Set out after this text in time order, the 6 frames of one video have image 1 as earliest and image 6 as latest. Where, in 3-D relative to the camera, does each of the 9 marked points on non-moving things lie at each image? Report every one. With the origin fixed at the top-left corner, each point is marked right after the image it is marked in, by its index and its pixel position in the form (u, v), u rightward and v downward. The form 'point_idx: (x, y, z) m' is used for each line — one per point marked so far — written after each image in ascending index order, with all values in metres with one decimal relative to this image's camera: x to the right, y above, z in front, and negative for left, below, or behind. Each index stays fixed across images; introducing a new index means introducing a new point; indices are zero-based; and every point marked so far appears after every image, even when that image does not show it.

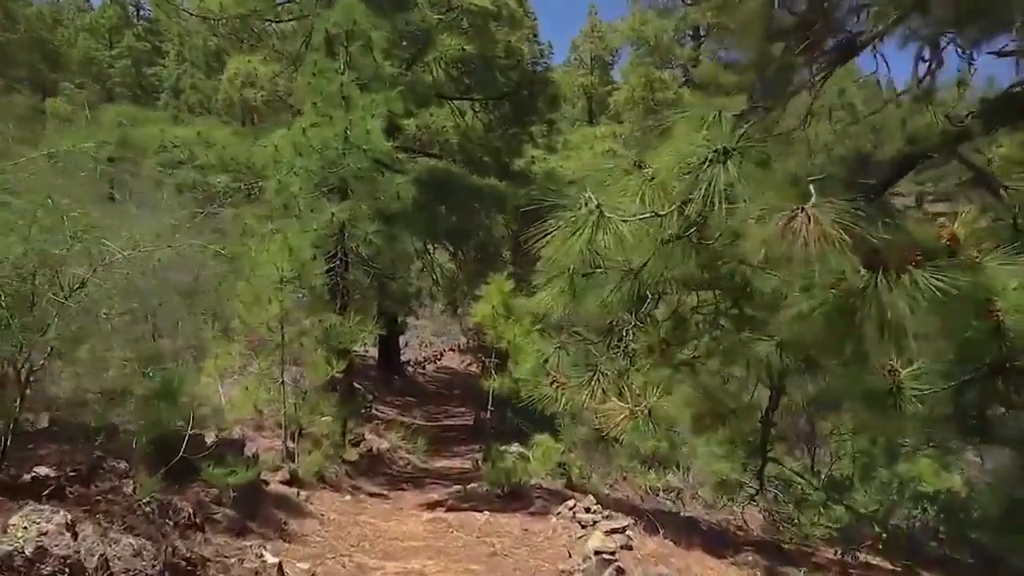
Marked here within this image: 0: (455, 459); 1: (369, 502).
0: (-0.7, -2.1, +10.1) m
1: (-1.3, -1.9, +7.4) m
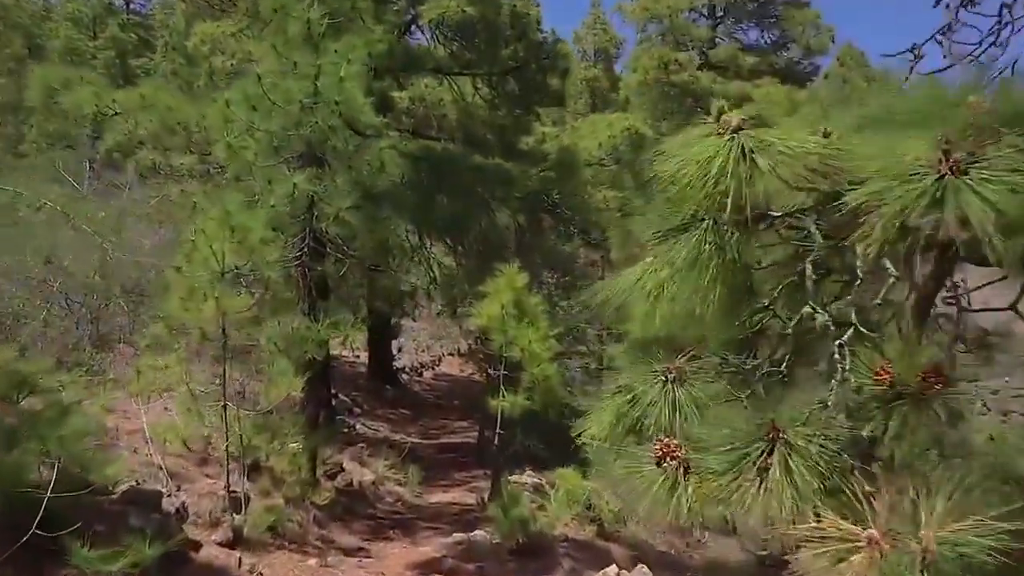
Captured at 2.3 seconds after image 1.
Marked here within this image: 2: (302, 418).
0: (-0.6, -2.0, +8.4) m
1: (-1.2, -1.9, +5.7) m
2: (-1.7, -1.1, +6.6) m
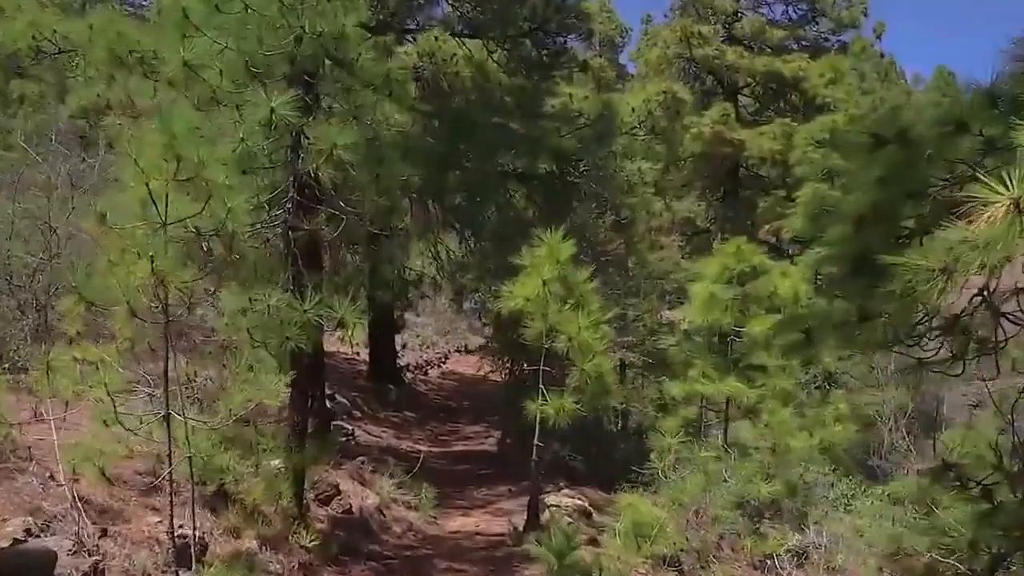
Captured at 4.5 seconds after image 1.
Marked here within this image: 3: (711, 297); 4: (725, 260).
0: (-0.3, -1.9, +6.8) m
1: (-0.9, -1.7, +4.1) m
2: (-1.4, -0.9, +5.0) m
3: (+1.7, -0.1, +7.3) m
4: (+1.9, +0.3, +7.5) m
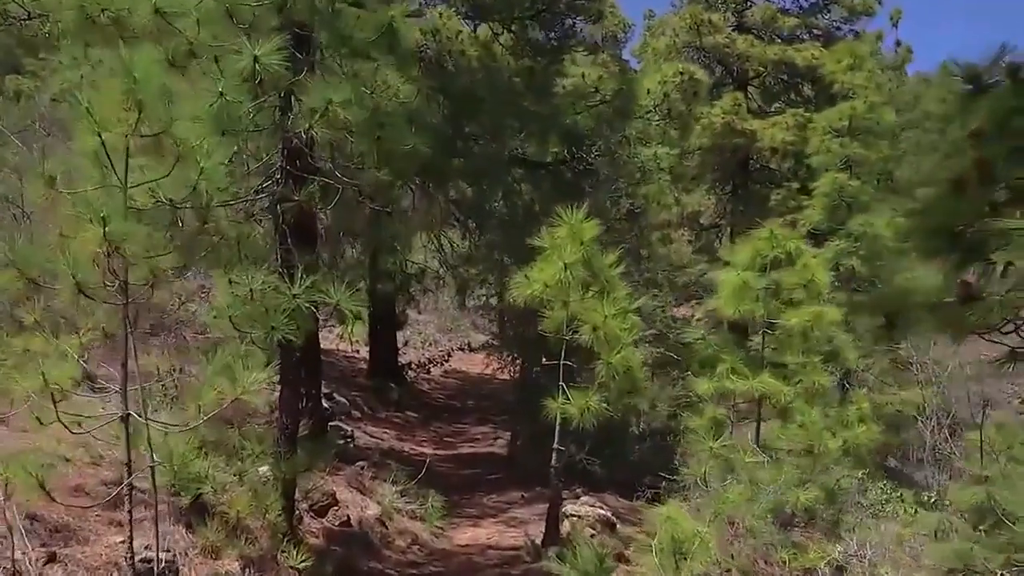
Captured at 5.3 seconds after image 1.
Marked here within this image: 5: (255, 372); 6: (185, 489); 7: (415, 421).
0: (-0.2, -1.8, +6.2) m
1: (-0.7, -1.6, +3.5) m
2: (-1.3, -0.8, +4.4) m
3: (+1.8, 0.0, +6.7) m
4: (+2.0, +0.3, +6.9) m
5: (-1.2, -0.4, +3.8) m
6: (-1.5, -0.9, +3.9) m
7: (-1.3, -1.7, +10.8) m
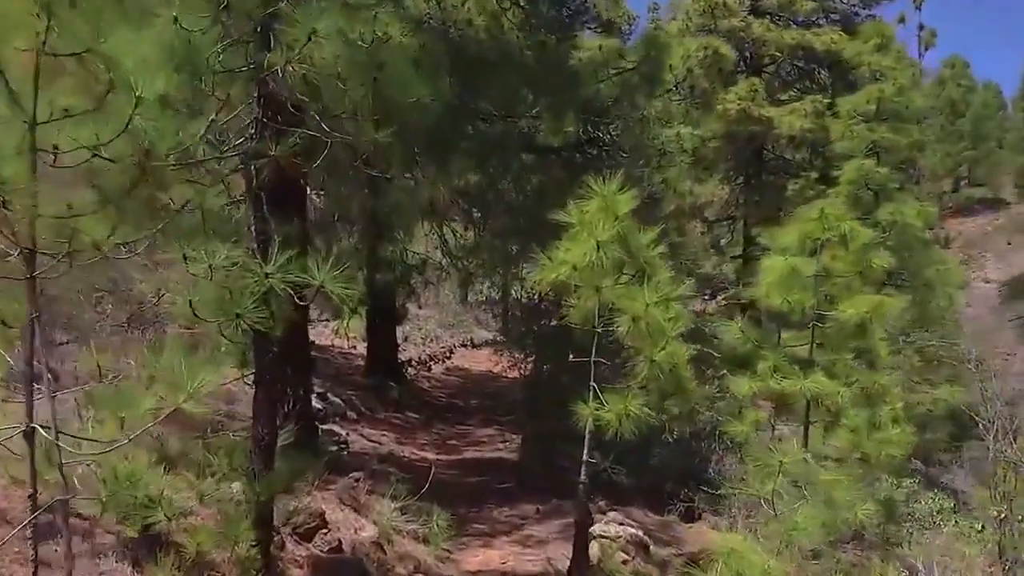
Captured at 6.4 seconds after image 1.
0: (-0.1, -1.7, +5.4) m
1: (-0.6, -1.5, +2.7) m
2: (-1.2, -0.7, +3.6) m
3: (+2.0, +0.1, +5.9) m
4: (+2.1, +0.4, +6.1) m
5: (-1.0, -0.3, +3.0) m
6: (-1.4, -0.8, +3.1) m
7: (-1.1, -1.6, +10.0) m
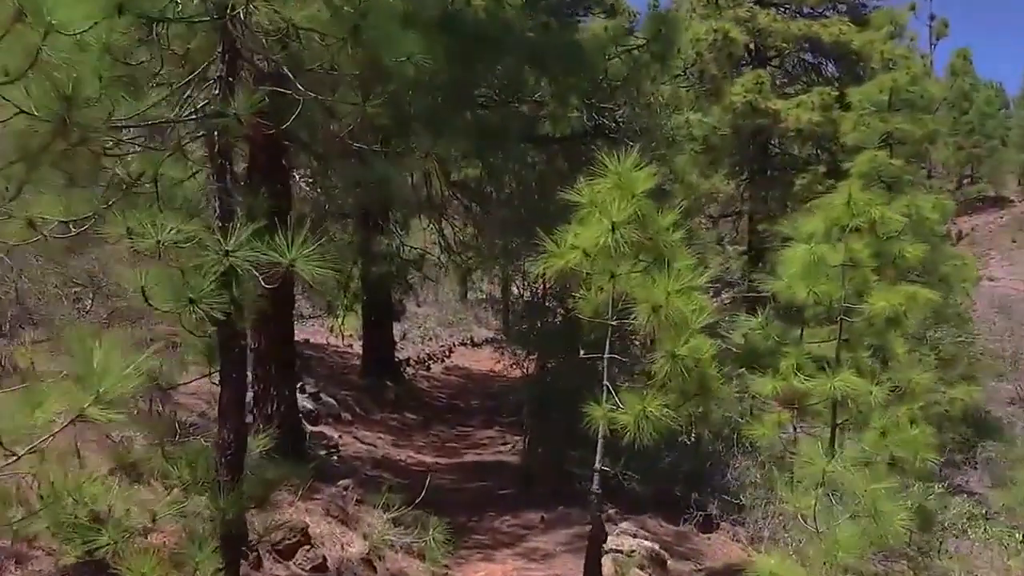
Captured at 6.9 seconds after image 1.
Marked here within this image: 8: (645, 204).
0: (0.0, -1.6, +4.9) m
1: (-0.6, -1.5, +2.3) m
2: (-1.1, -0.7, +3.2) m
3: (+2.0, +0.2, +5.4) m
4: (+2.2, +0.5, +5.6) m
5: (-1.0, -0.2, +2.6) m
6: (-1.4, -0.8, +2.6) m
7: (-1.1, -1.6, +9.6) m
8: (+0.6, +0.4, +3.9) m
